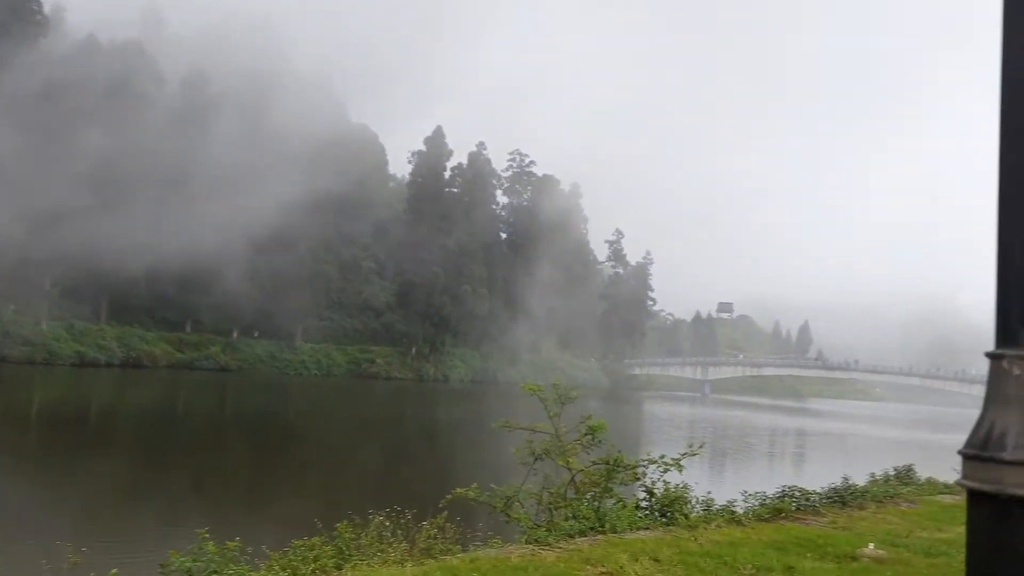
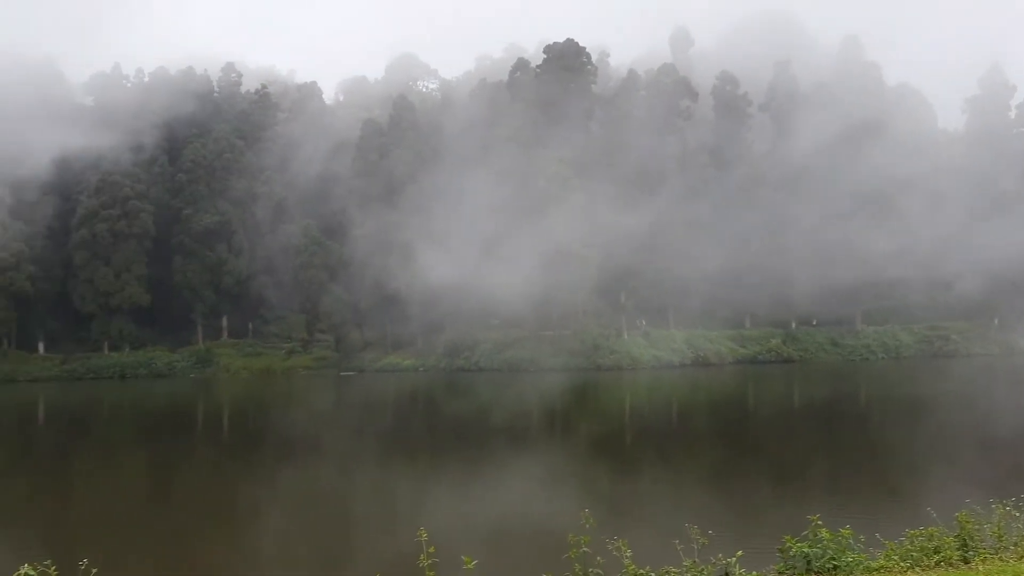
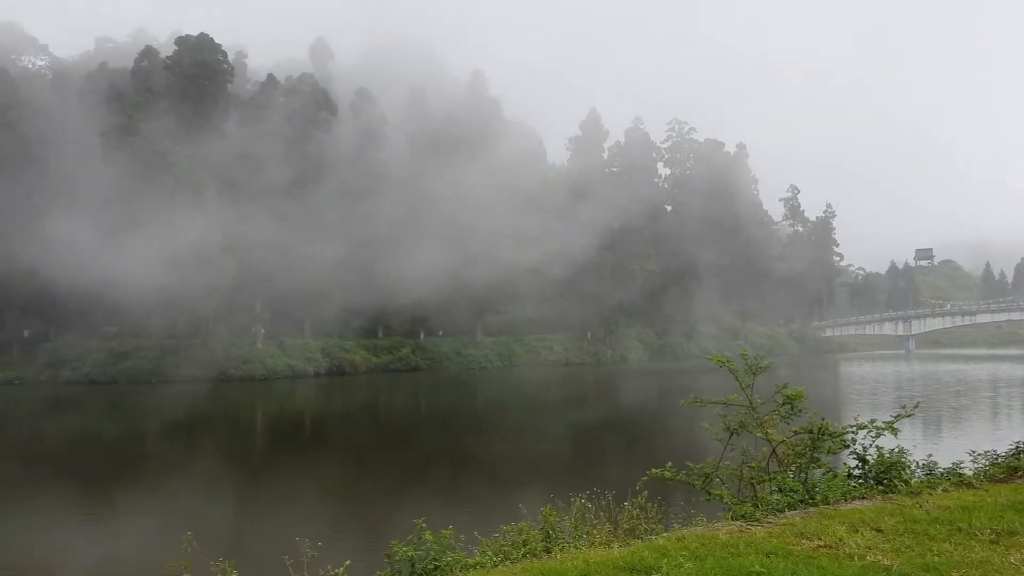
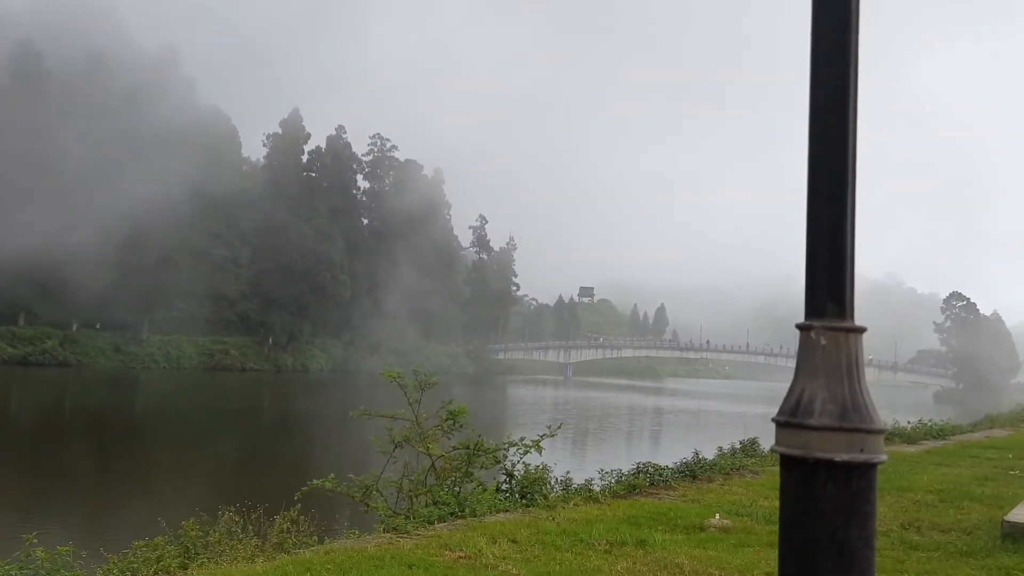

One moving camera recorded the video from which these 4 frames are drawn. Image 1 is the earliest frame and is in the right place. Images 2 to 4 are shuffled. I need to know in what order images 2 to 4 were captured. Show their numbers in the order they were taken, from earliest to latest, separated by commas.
4, 3, 2
